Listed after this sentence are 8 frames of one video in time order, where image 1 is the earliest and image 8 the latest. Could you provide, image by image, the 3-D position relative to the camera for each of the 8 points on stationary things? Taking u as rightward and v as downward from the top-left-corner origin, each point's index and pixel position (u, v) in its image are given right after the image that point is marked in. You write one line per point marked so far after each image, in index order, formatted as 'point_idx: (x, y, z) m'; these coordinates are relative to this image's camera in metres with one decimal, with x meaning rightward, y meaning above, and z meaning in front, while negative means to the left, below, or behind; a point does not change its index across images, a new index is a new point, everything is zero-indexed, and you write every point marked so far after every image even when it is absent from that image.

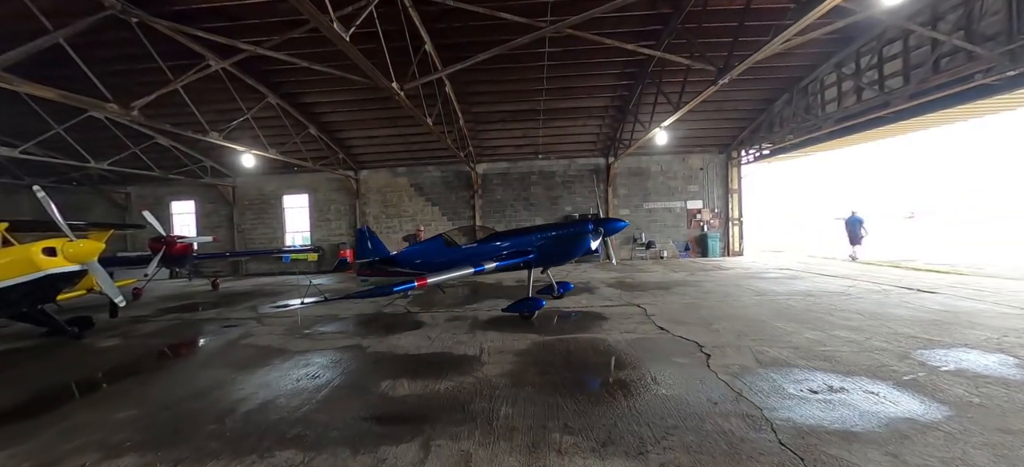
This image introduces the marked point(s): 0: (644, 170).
0: (+3.8, +1.9, +11.1) m
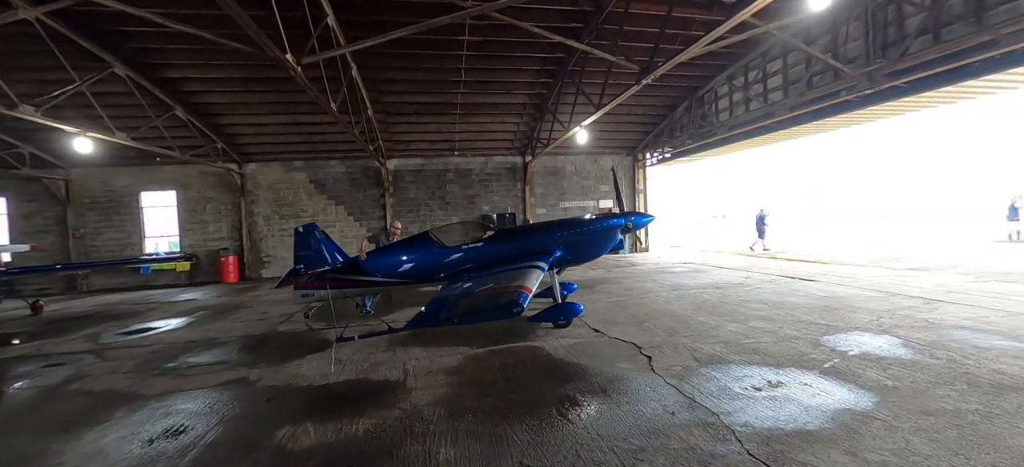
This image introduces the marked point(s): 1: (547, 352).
0: (+1.4, +2.0, +11.3) m
1: (+0.4, -1.2, +3.7) m
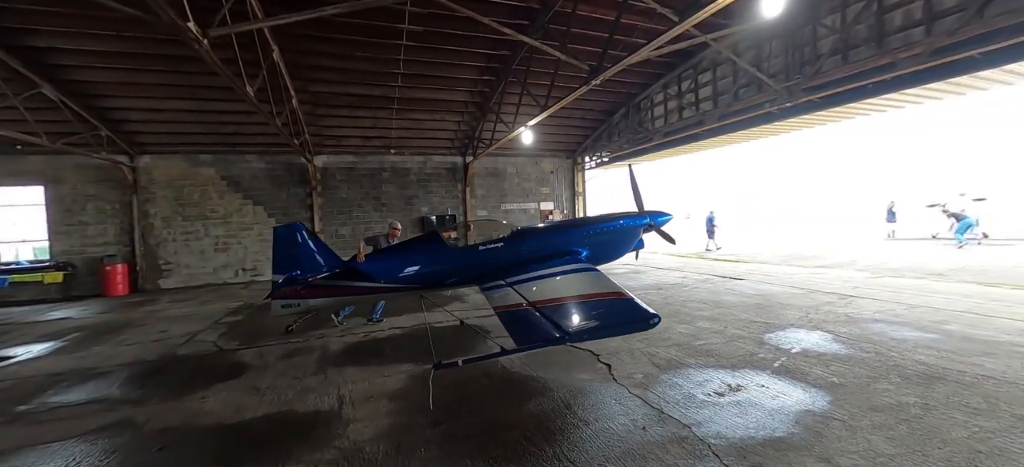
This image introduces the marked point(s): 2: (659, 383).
0: (-0.3, +1.9, +11.1) m
1: (-0.1, -1.2, +3.5) m
2: (+1.1, -1.1, +2.7) m
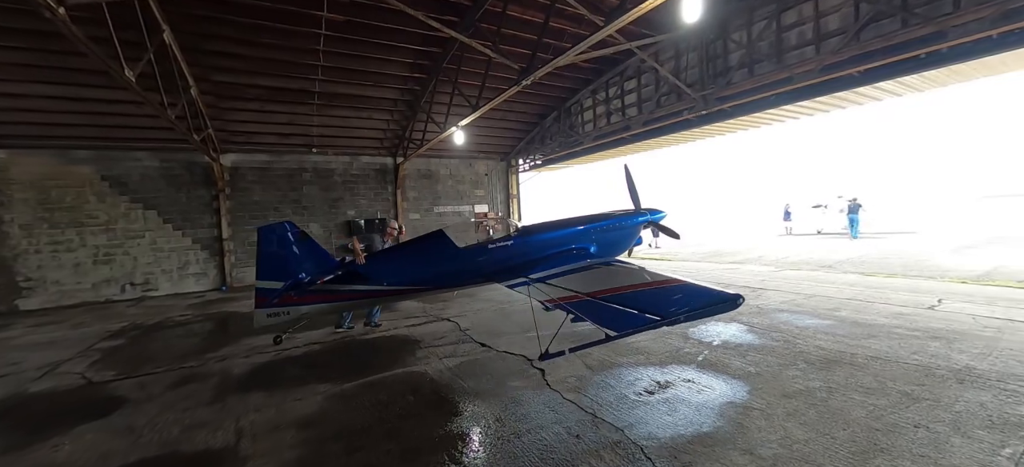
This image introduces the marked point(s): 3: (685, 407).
0: (-2.3, +1.8, +10.7) m
1: (-0.7, -1.3, +3.2) m
2: (+0.6, -1.1, +2.6) m
3: (+1.0, -1.0, +2.2) m
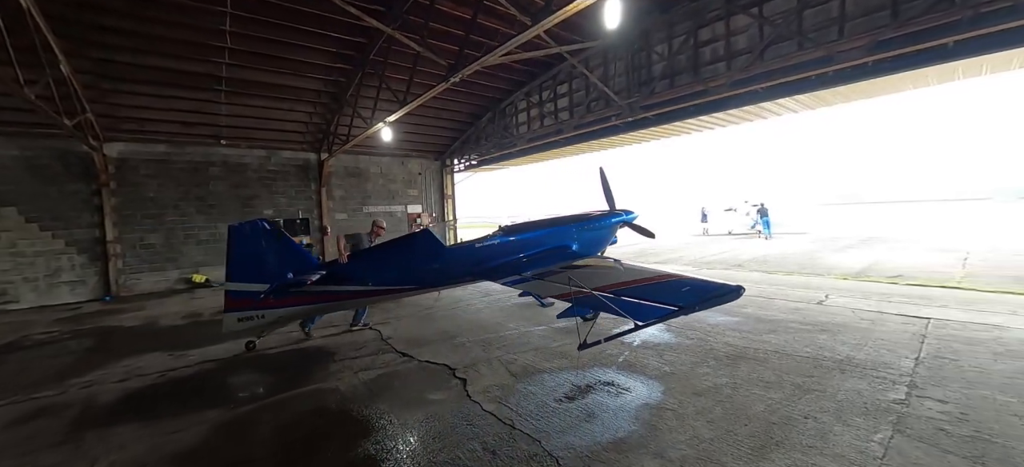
0: (-4.1, +1.7, +10.0) m
1: (-1.3, -1.3, +2.9) m
2: (0.0, -1.1, +2.5) m
3: (+0.5, -1.0, +2.1) m
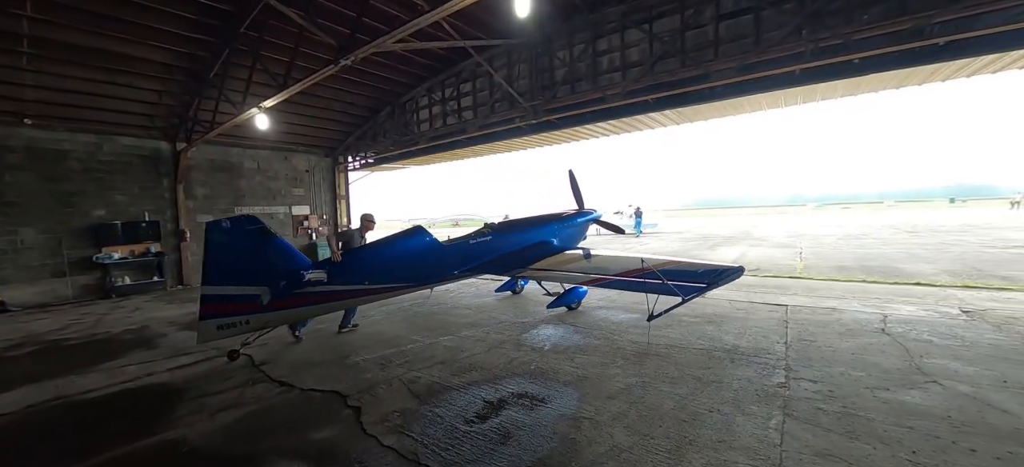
0: (-6.4, +1.6, +8.5) m
1: (-2.0, -1.3, +2.2) m
2: (-0.6, -1.1, +2.2) m
3: (0.0, -1.0, +1.9) m
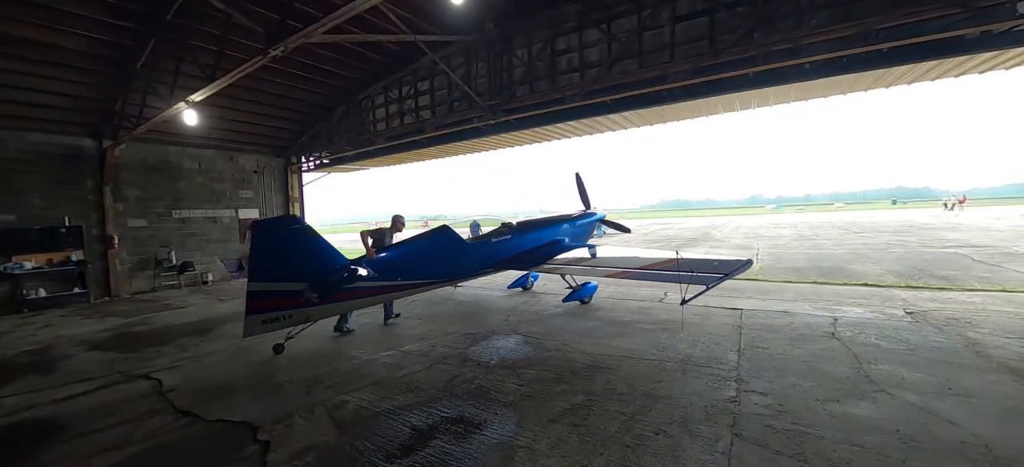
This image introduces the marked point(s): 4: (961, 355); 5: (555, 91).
0: (-7.2, +1.5, +7.8) m
1: (-2.3, -1.3, +1.8) m
2: (-0.9, -1.2, +1.9) m
3: (-0.3, -1.1, +1.7) m
4: (+2.7, -0.7, +2.2) m
5: (+0.5, +1.9, +5.0) m
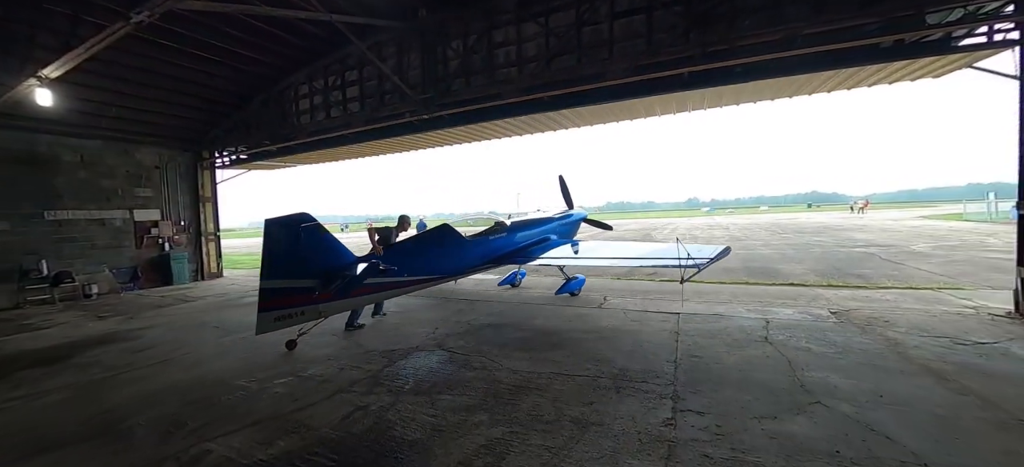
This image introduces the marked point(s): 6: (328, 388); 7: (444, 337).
0: (-8.3, +1.4, +6.5) m
1: (-2.7, -1.4, +1.2) m
2: (-1.3, -1.2, +1.4) m
3: (-0.7, -1.1, +1.3) m
4: (+2.3, -0.7, +2.2) m
5: (-0.3, +1.9, +4.7) m
6: (-1.2, -1.0, +2.5) m
7: (-0.6, -0.9, +3.4) m
